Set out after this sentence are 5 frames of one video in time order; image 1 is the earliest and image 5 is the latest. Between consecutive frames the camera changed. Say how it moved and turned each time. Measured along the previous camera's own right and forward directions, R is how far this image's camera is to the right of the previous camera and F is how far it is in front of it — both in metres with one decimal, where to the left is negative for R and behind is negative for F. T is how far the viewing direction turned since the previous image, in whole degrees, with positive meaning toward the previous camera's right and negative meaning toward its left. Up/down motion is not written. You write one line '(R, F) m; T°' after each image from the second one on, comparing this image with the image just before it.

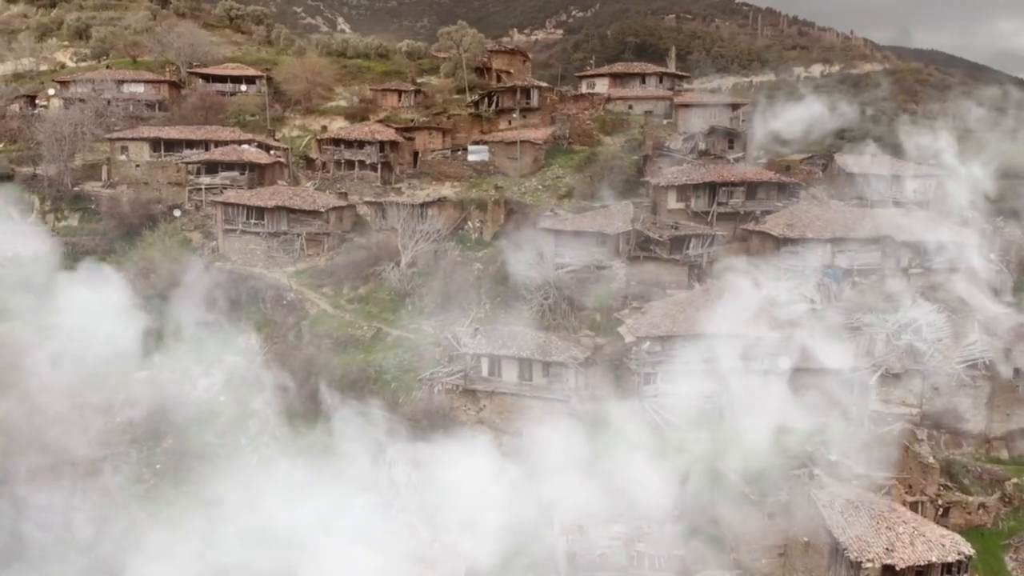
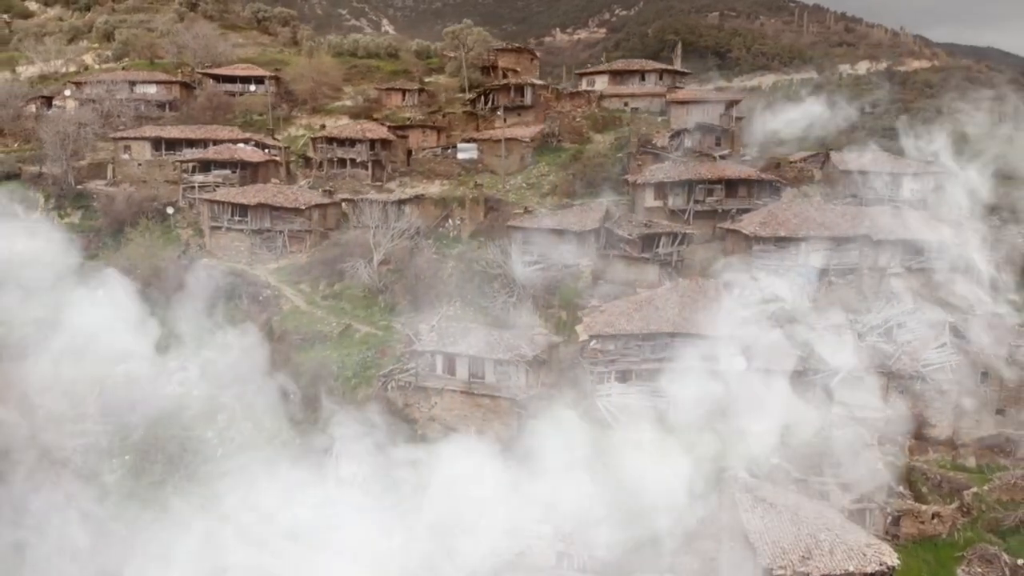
(+2.4, +0.2) m; -3°
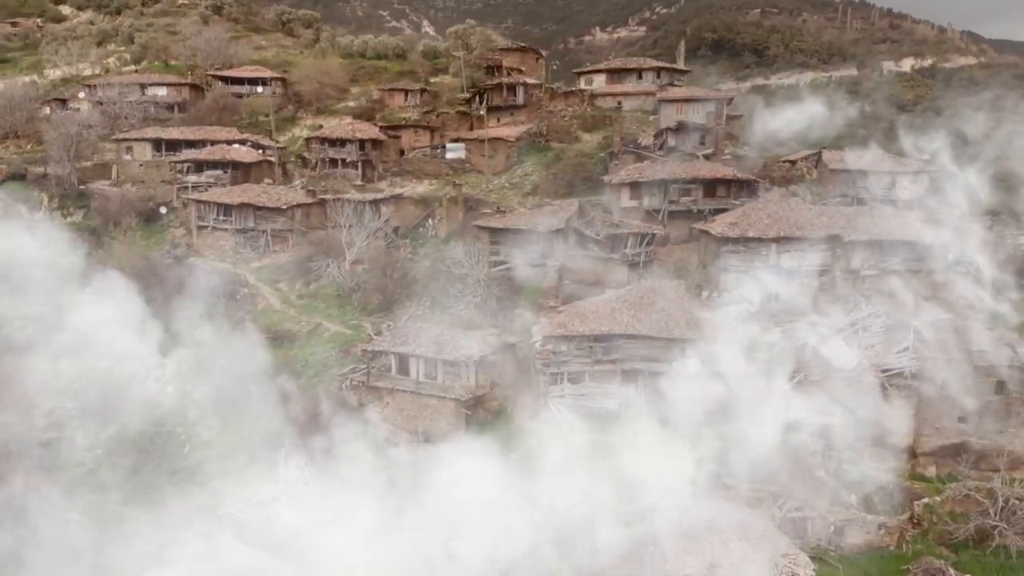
(+2.3, +0.2) m; -3°
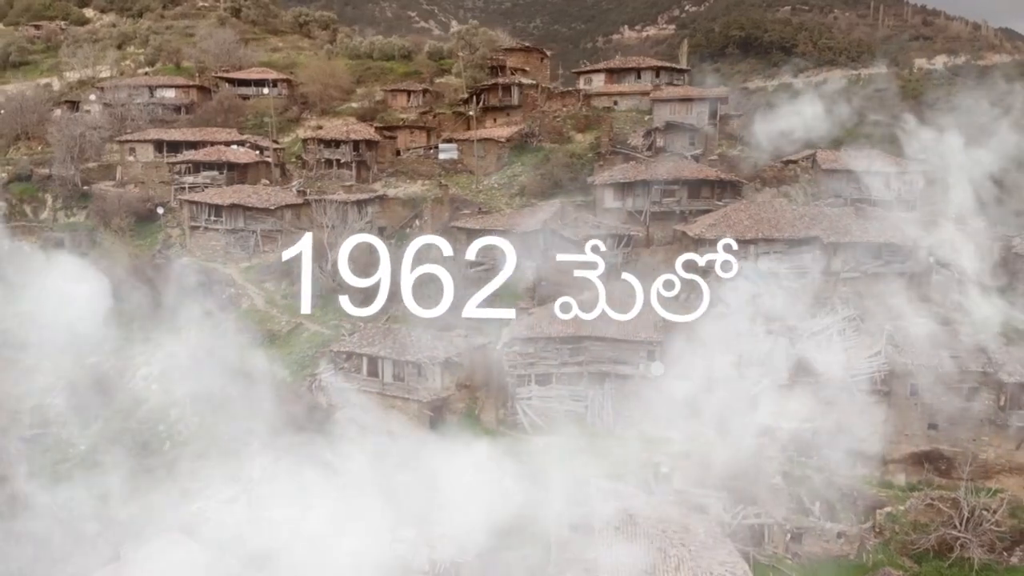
(+1.6, +0.1) m; -2°
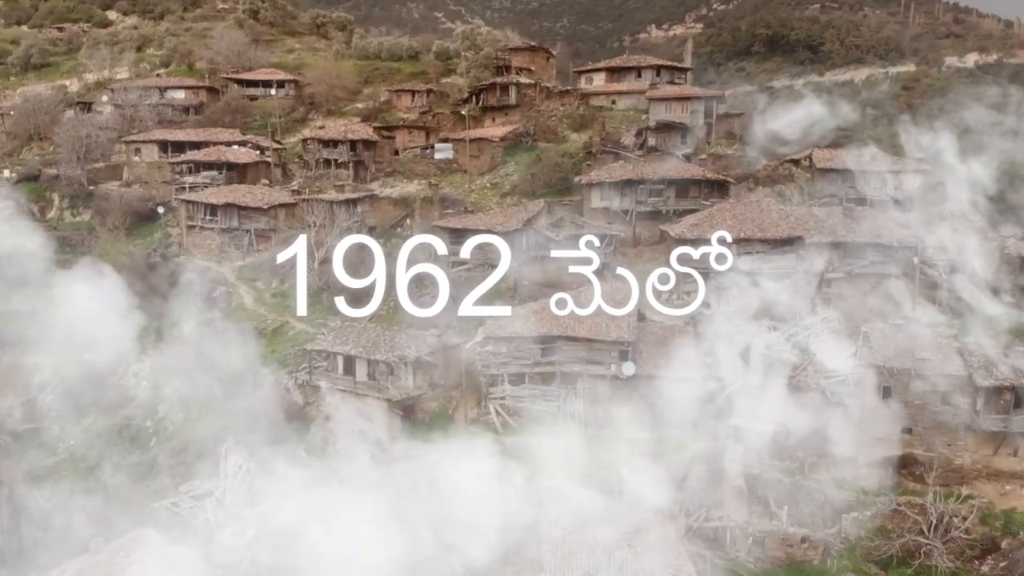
(+1.4, +0.1) m; -2°
